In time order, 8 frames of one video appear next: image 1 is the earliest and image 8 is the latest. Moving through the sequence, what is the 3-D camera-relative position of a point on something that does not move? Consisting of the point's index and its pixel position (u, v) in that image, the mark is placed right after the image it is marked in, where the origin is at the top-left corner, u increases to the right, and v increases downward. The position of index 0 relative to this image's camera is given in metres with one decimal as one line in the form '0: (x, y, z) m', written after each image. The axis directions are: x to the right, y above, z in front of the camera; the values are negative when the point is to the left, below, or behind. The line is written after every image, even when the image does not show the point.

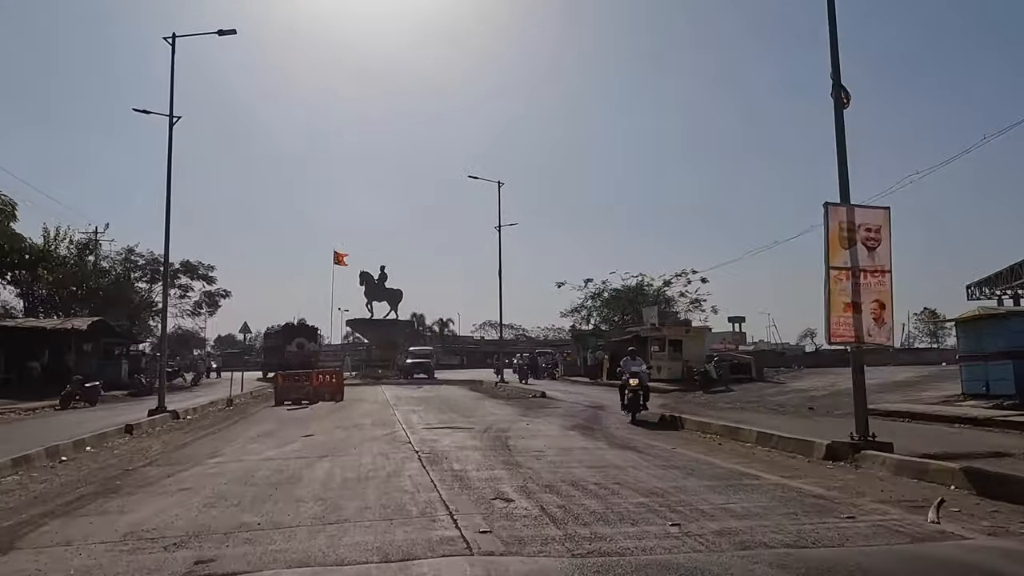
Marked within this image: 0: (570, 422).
0: (+1.5, -3.5, +20.0) m
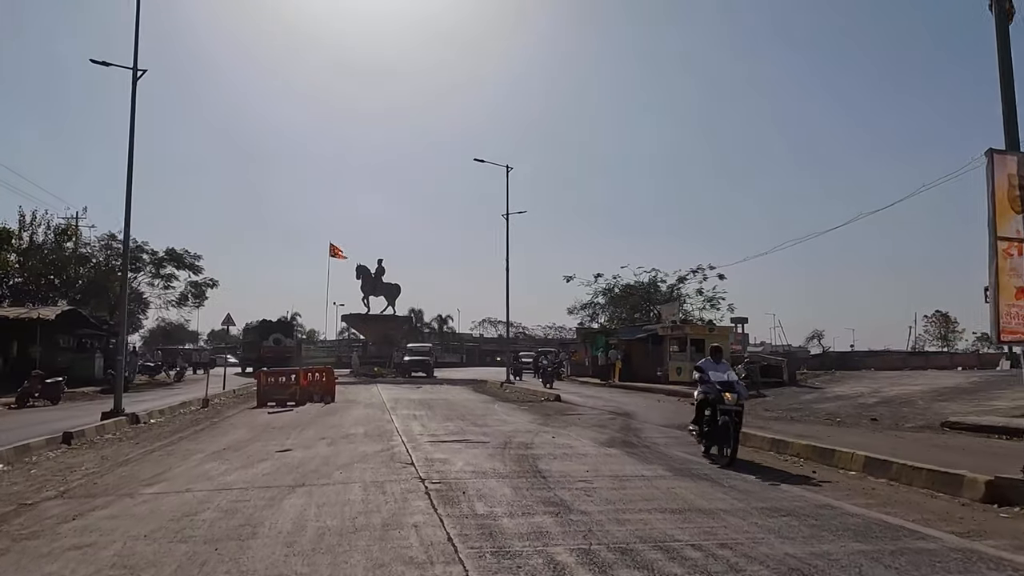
0: (+2.0, -3.2, +16.6) m
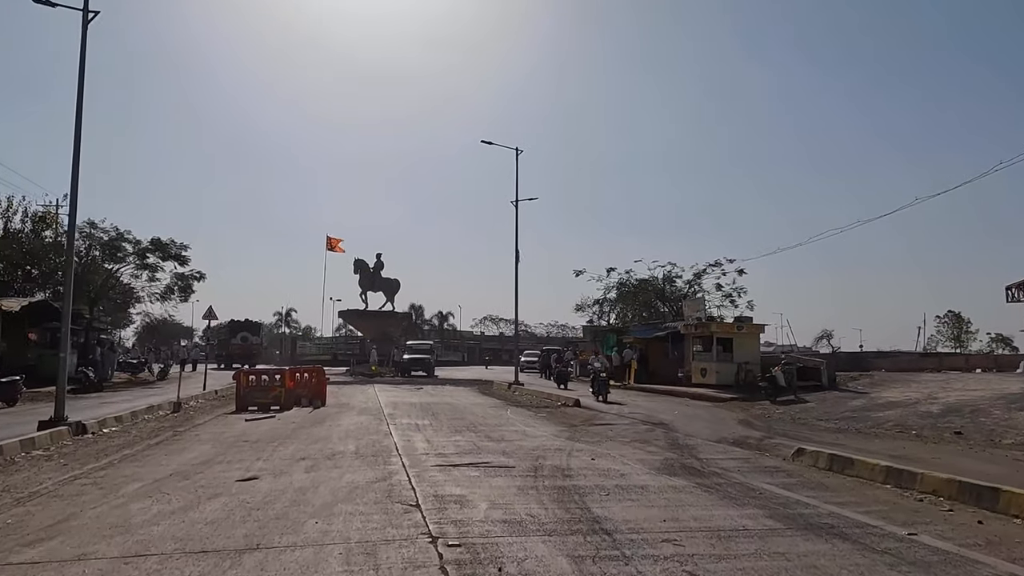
0: (+2.5, -2.9, +13.3) m
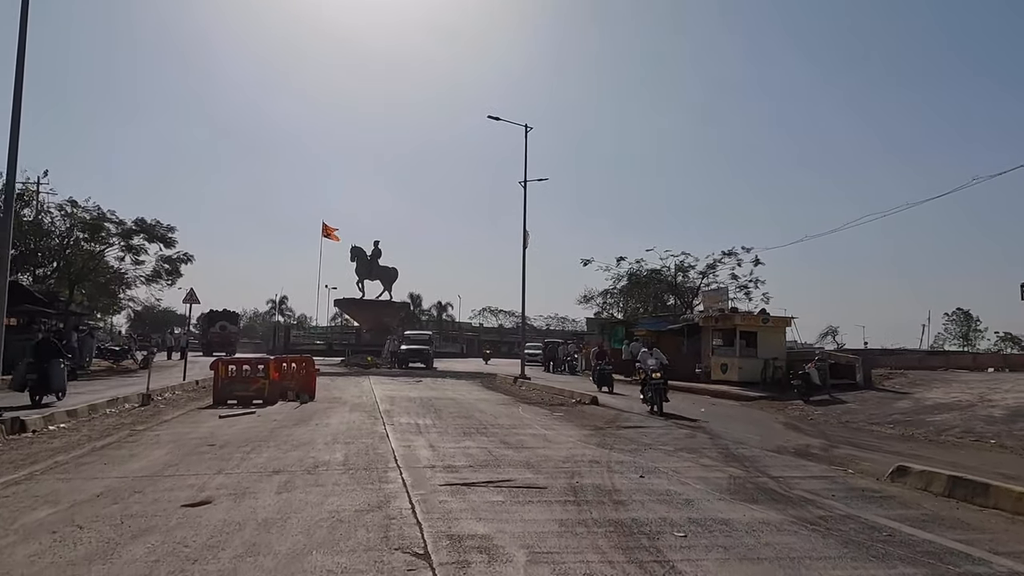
0: (+2.9, -2.6, +10.7) m
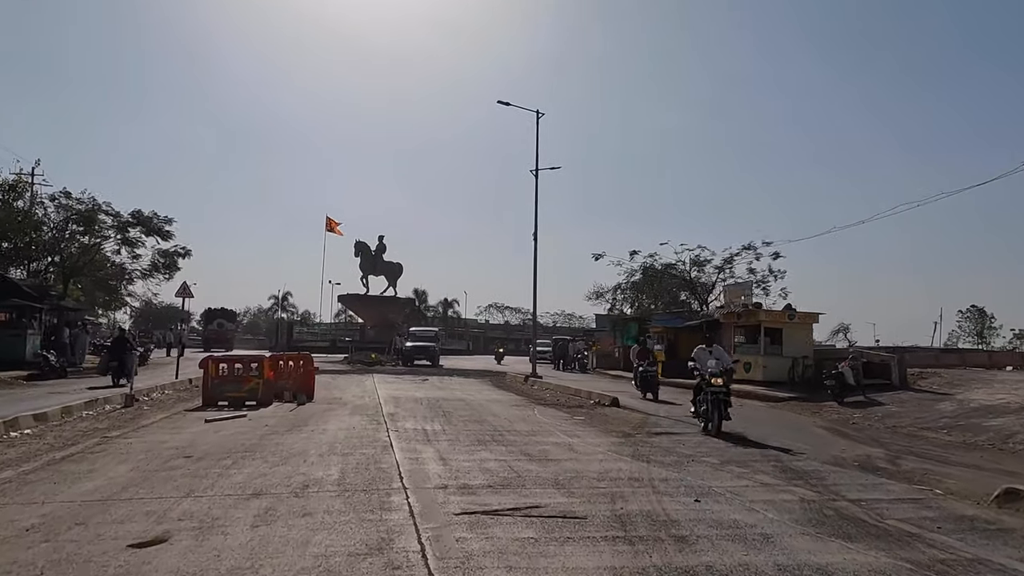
0: (+3.2, -2.4, +8.9) m
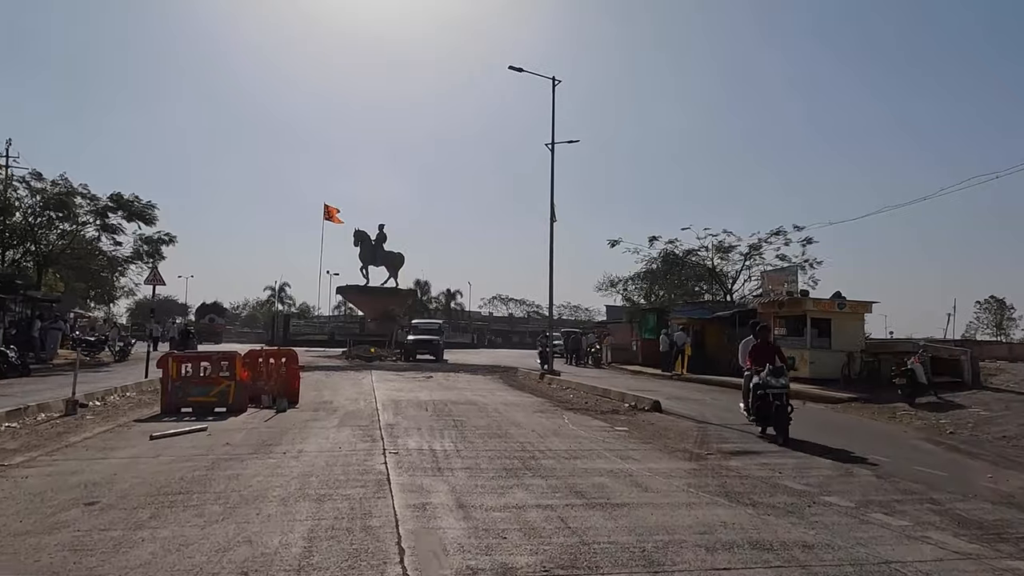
0: (+3.7, -2.1, +5.5) m
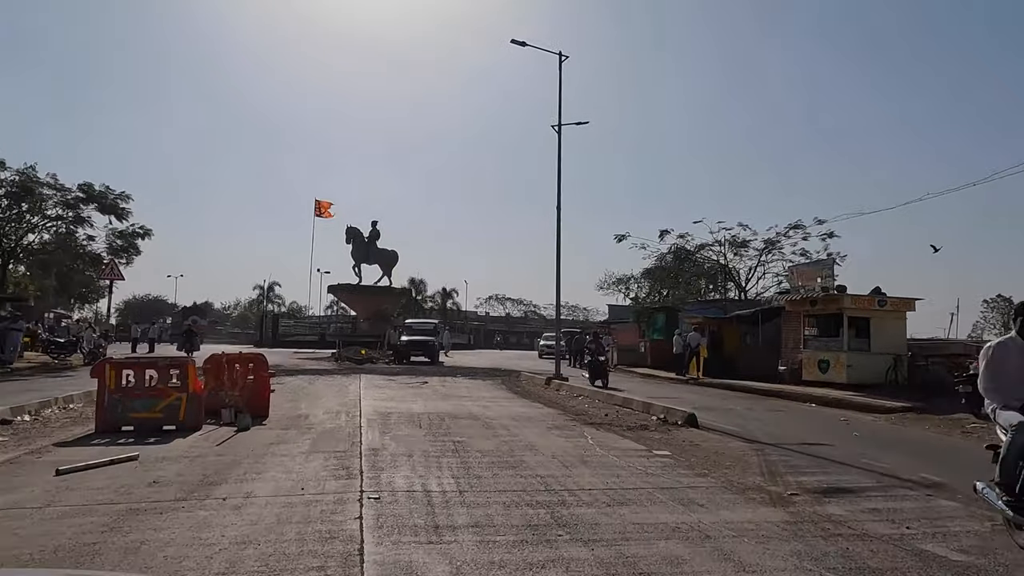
0: (+4.0, -2.0, +2.7) m
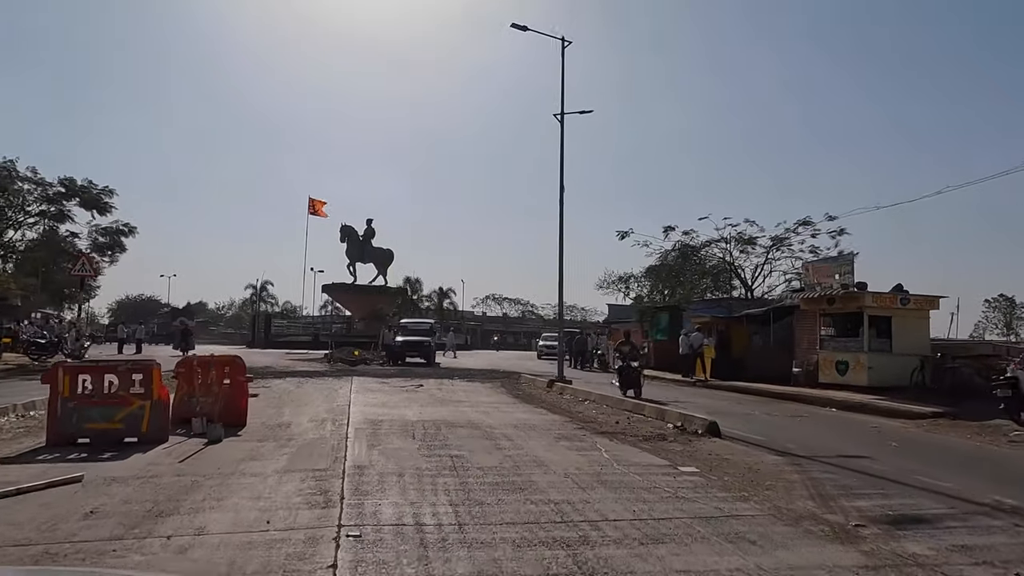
0: (+4.1, -1.9, +1.2) m
